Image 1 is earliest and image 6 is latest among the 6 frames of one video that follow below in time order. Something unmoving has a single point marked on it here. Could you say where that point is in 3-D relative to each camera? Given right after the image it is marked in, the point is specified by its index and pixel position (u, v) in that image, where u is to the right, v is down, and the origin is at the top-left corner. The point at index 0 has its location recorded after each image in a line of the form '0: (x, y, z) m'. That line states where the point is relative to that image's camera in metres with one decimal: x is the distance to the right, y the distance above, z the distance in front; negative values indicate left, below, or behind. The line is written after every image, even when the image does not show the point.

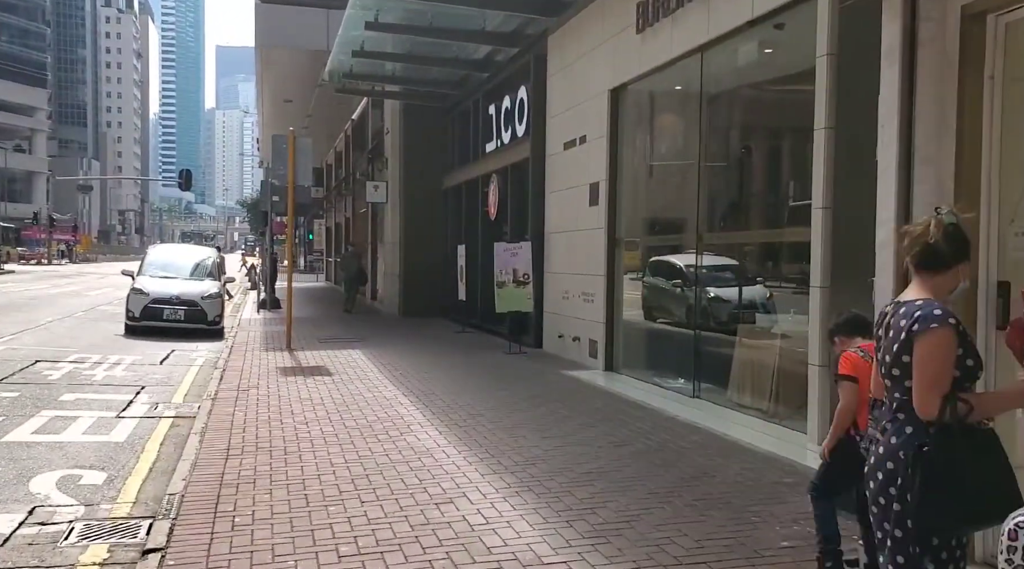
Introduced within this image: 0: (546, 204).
0: (+0.6, +1.2, +12.9) m
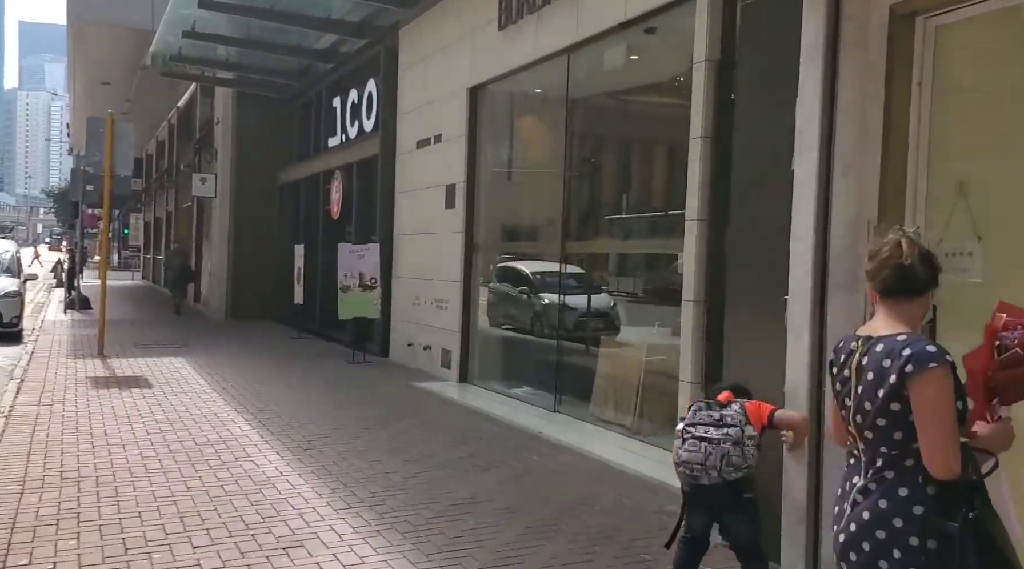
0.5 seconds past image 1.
0: (-1.5, +1.1, +12.3) m
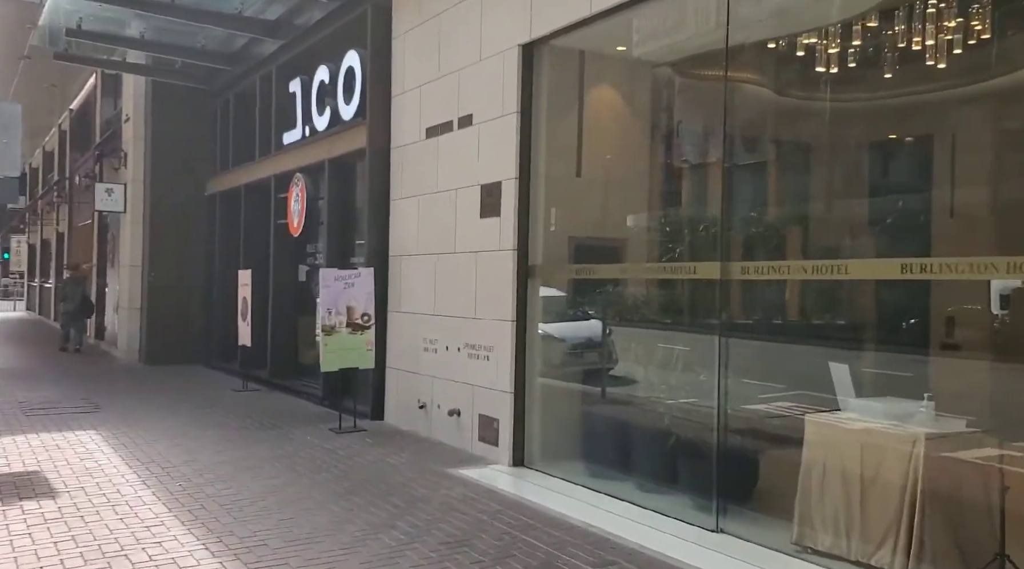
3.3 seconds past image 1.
0: (-1.1, +0.7, +9.1) m
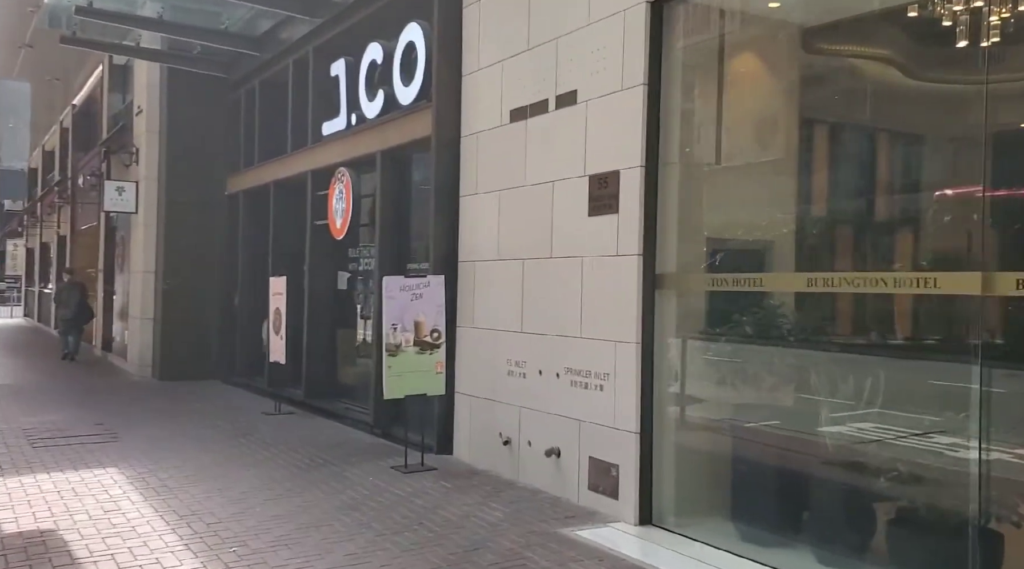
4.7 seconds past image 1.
0: (-0.3, +0.6, +7.7) m
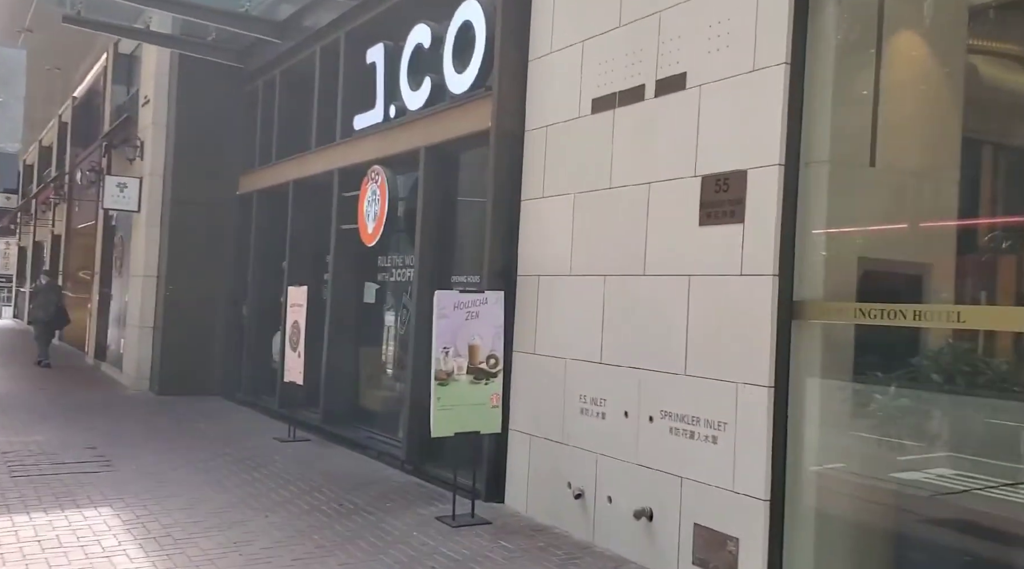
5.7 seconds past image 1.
0: (+0.3, +0.5, +6.6) m
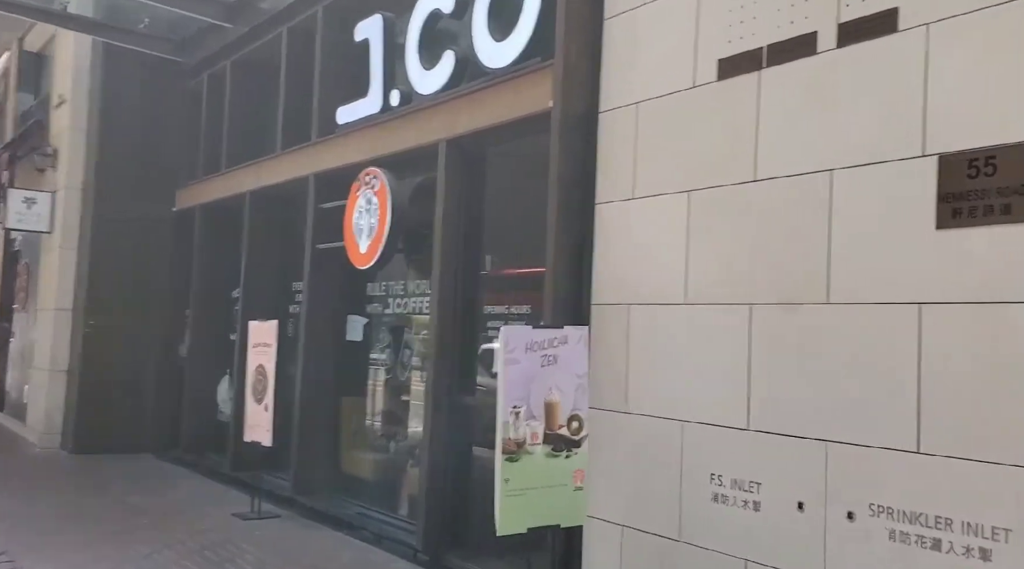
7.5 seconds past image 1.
0: (+0.7, +0.3, +4.8) m
